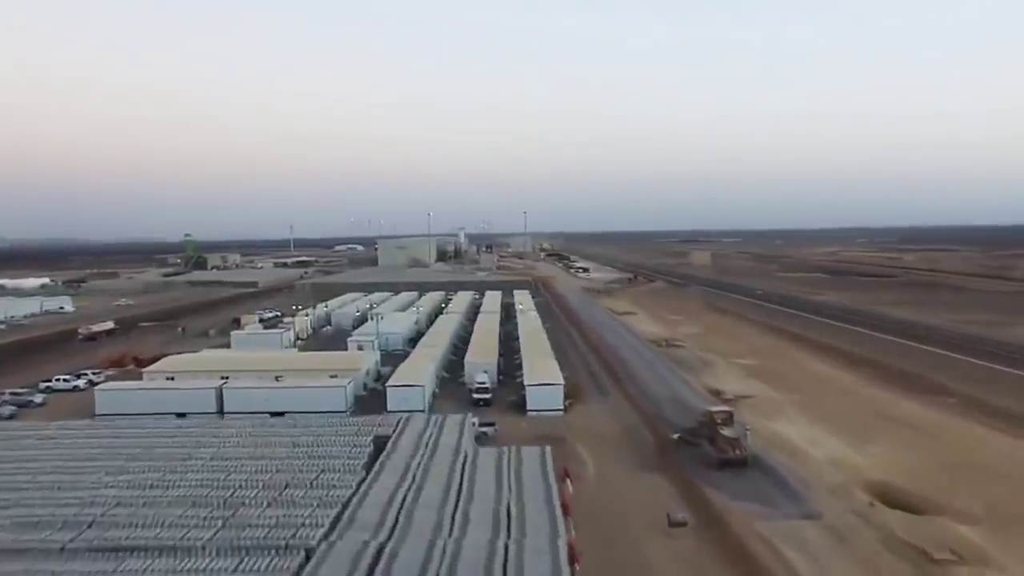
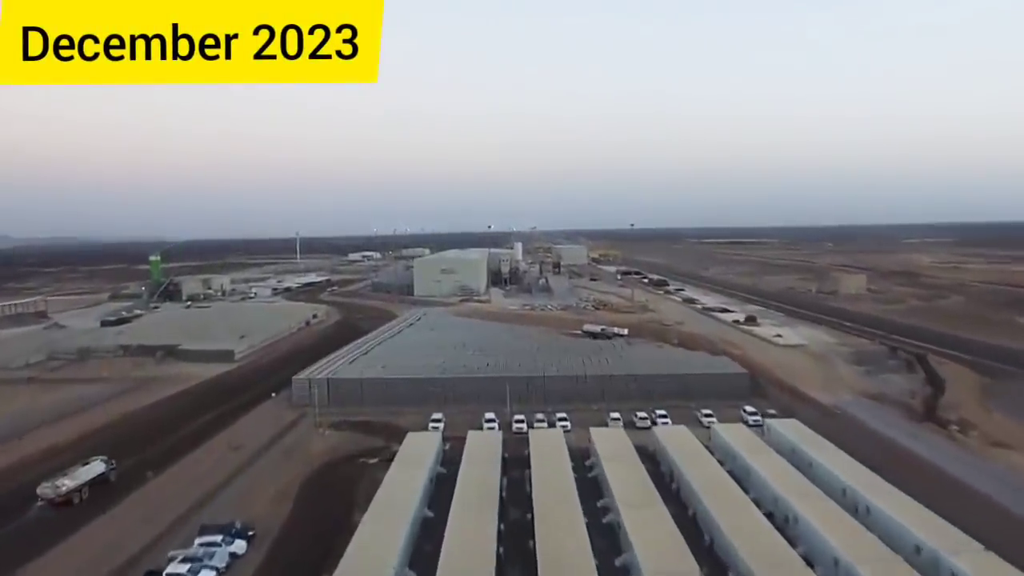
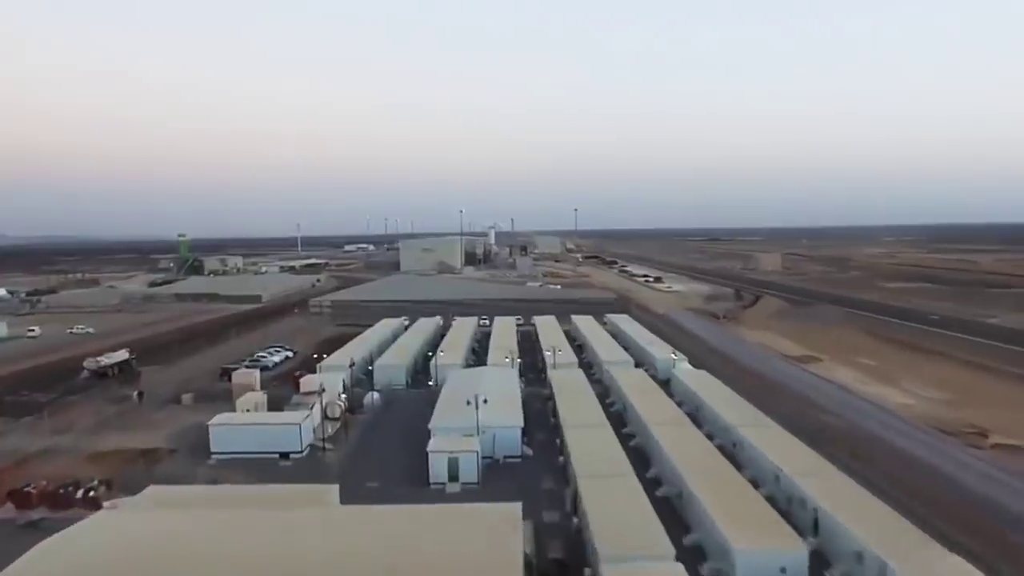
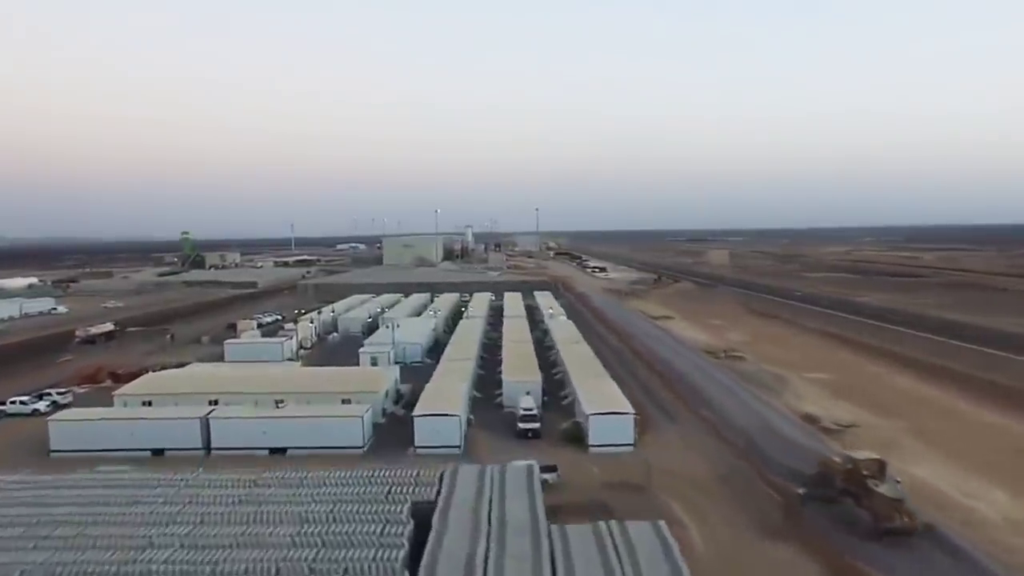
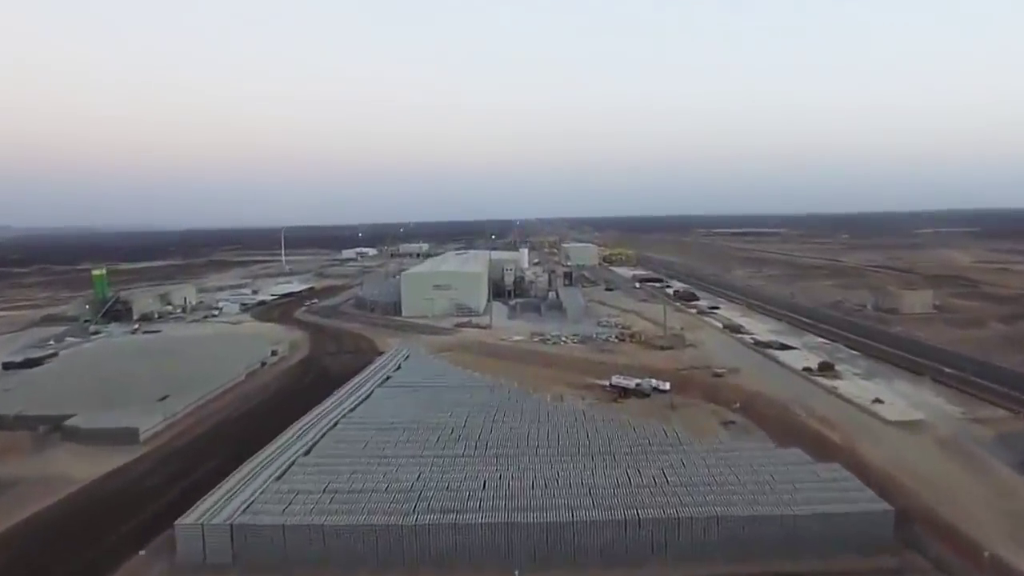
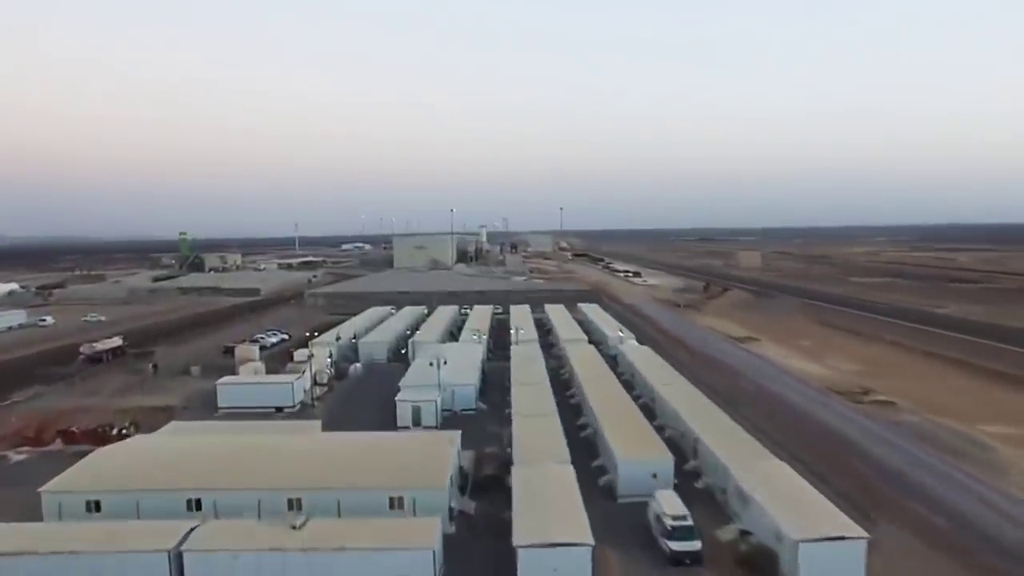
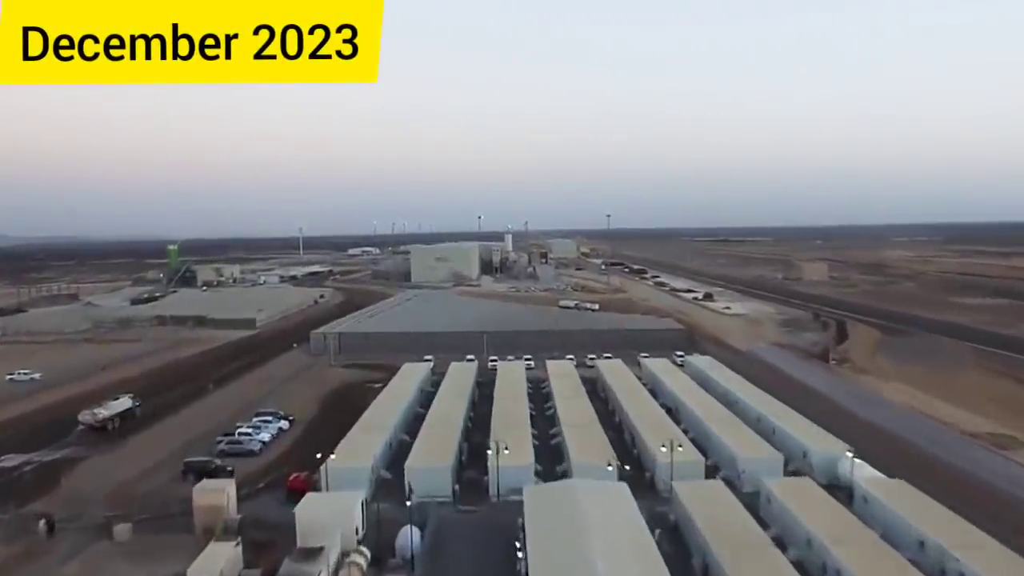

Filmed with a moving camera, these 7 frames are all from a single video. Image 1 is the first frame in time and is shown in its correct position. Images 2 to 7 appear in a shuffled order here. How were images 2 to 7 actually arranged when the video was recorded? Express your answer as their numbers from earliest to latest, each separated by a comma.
4, 6, 3, 7, 2, 5
